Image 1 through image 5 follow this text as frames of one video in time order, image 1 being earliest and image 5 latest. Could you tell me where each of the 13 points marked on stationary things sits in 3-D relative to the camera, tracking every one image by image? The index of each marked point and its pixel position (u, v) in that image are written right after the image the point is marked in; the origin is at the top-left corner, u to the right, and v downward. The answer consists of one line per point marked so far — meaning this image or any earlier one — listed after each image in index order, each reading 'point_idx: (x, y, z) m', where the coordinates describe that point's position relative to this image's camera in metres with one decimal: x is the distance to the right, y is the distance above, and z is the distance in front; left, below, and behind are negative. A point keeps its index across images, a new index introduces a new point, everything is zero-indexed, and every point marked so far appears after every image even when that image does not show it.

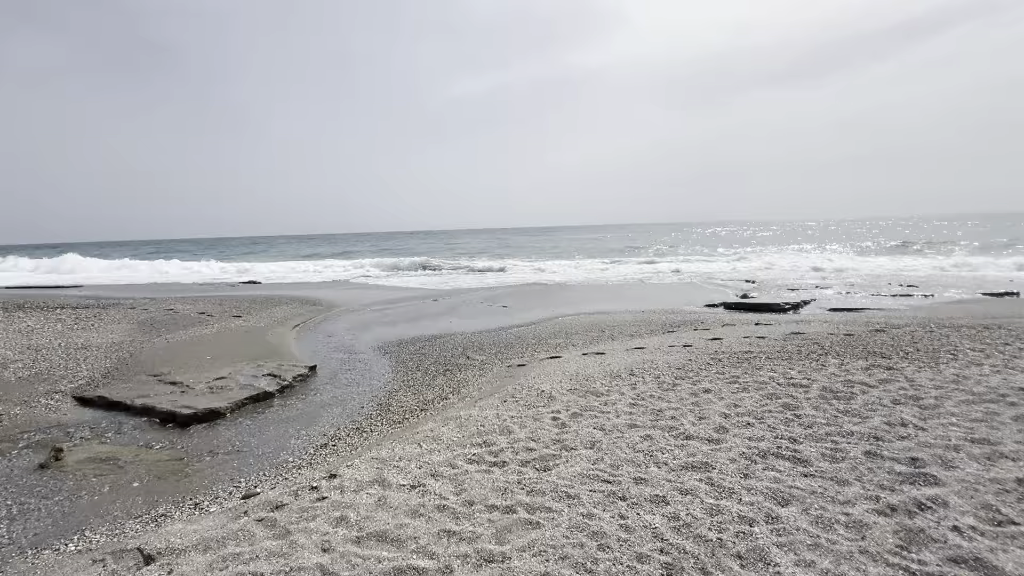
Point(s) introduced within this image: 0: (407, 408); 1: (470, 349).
0: (-1.6, -1.9, +7.3) m
1: (-1.0, -1.4, +10.8) m
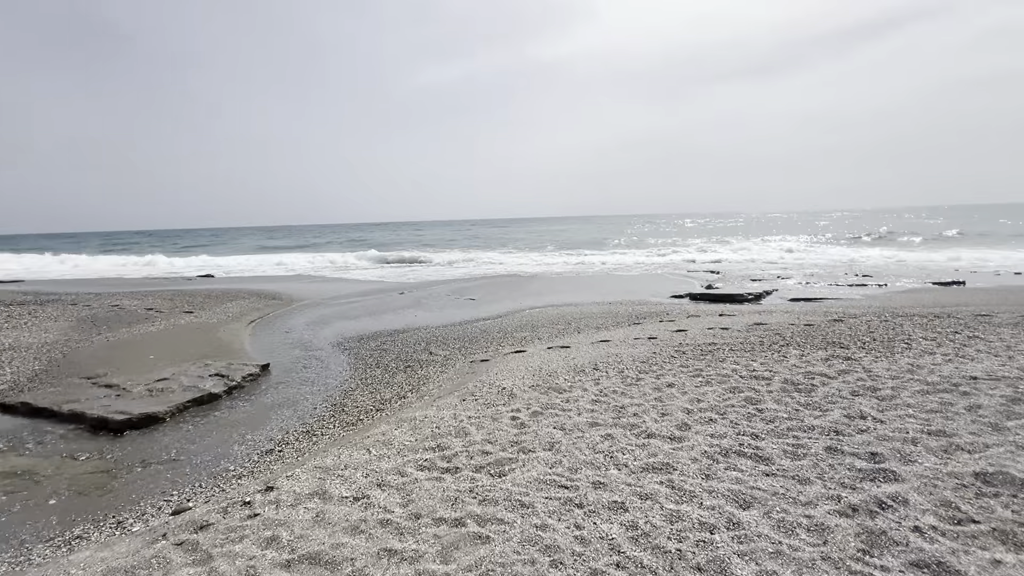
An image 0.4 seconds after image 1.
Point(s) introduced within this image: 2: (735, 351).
0: (-2.2, -1.8, +6.9) m
1: (-1.8, -1.3, +10.5) m
2: (+3.6, -1.0, +7.7) m
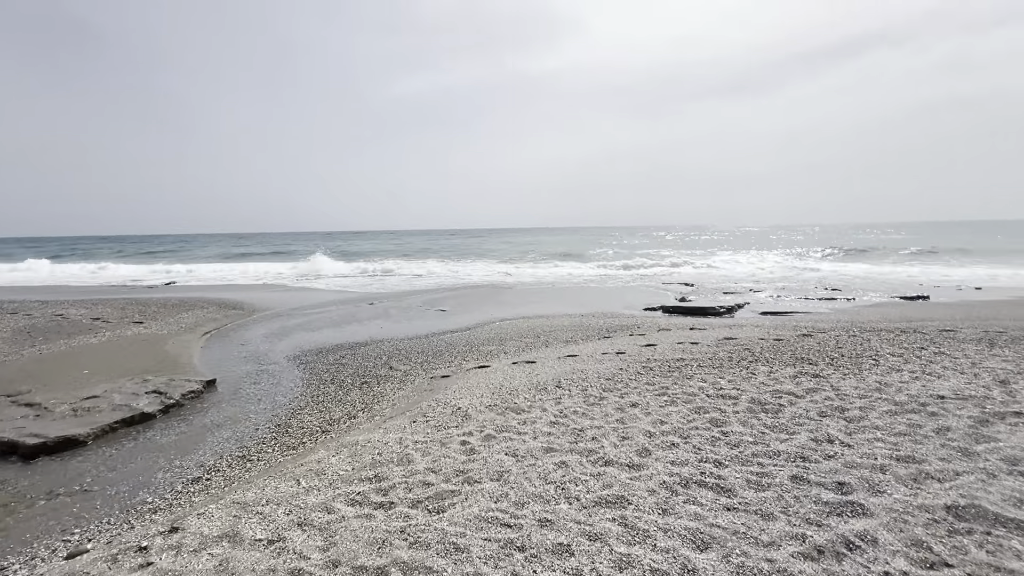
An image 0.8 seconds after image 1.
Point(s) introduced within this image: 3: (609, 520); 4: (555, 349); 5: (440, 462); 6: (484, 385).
0: (-2.8, -1.9, +6.4) m
1: (-2.5, -1.5, +10.0) m
2: (+3.0, -1.3, +7.5) m
3: (+0.7, -1.7, +3.4) m
4: (+0.9, -1.3, +9.8) m
5: (-0.7, -1.6, +4.5) m
6: (-0.4, -1.5, +7.3) m
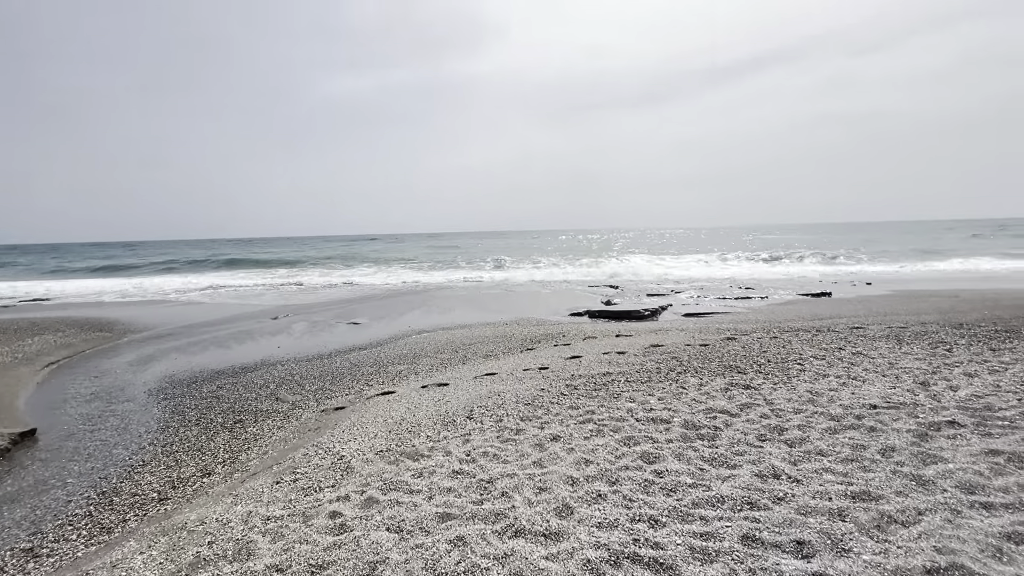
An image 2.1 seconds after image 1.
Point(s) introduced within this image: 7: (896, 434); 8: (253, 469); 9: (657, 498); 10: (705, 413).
0: (-3.9, -2.2, +4.9) m
1: (-4.1, -1.8, +8.5) m
2: (+1.7, -1.4, +6.8) m
3: (0.0, -1.8, +2.4) m
4: (-0.7, -1.5, +8.8) m
5: (-1.5, -1.8, +3.3) m
6: (-1.7, -1.7, +6.1) m
7: (+3.8, -1.4, +4.6) m
8: (-2.8, -1.9, +5.1) m
9: (+1.1, -1.6, +3.7) m
10: (+2.2, -1.4, +5.5) m
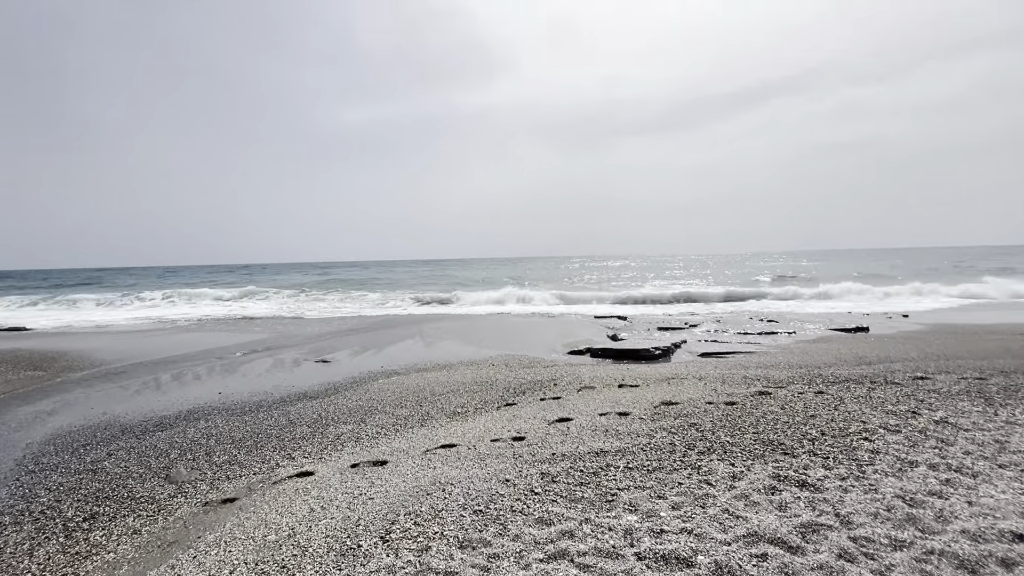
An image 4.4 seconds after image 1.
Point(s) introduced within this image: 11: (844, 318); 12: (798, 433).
0: (-4.4, -2.6, +3.0) m
1: (-4.5, -2.4, +6.6) m
2: (+1.2, -1.9, +4.8) m
3: (-0.6, -2.0, +0.4) m
4: (-1.2, -2.1, +6.8) m
5: (-2.1, -2.1, +1.3) m
6: (-2.2, -2.1, +4.1) m
7: (+3.2, -1.8, +2.6) m
8: (-3.3, -2.3, +3.2) m
9: (+0.6, -2.0, +1.7) m
10: (+1.7, -1.9, +3.4) m
11: (+13.9, -1.2, +19.8) m
12: (+3.5, -1.8, +5.8) m
